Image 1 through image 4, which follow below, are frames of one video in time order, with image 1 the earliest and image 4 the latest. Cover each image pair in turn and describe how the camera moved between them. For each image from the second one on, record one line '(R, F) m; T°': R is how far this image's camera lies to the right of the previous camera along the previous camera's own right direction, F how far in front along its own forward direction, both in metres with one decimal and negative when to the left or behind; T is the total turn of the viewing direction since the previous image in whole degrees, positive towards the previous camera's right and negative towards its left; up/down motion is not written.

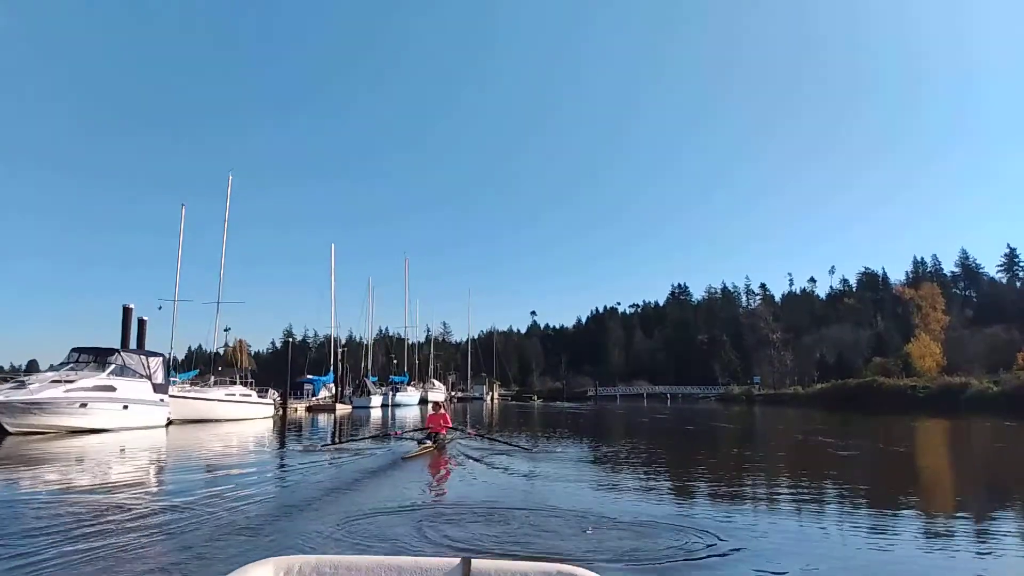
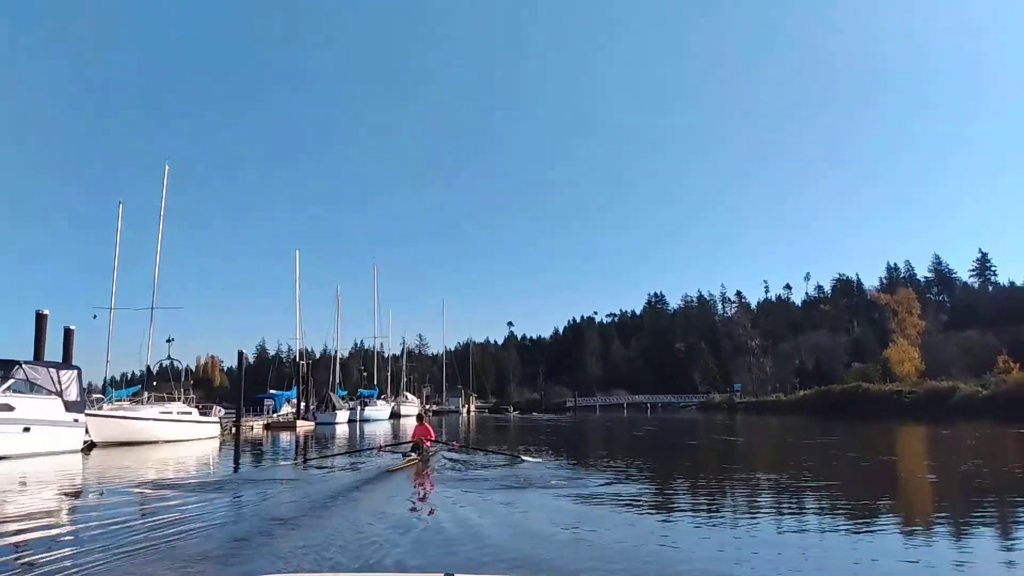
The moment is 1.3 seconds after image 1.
(0.0, +0.8) m; +2°
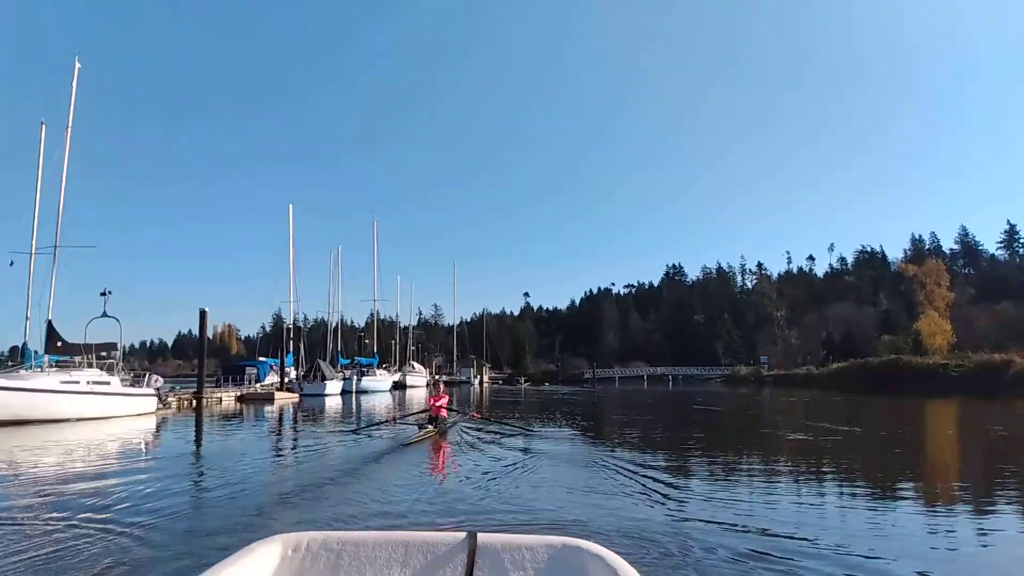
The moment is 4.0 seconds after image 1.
(+0.1, +1.6) m; -1°
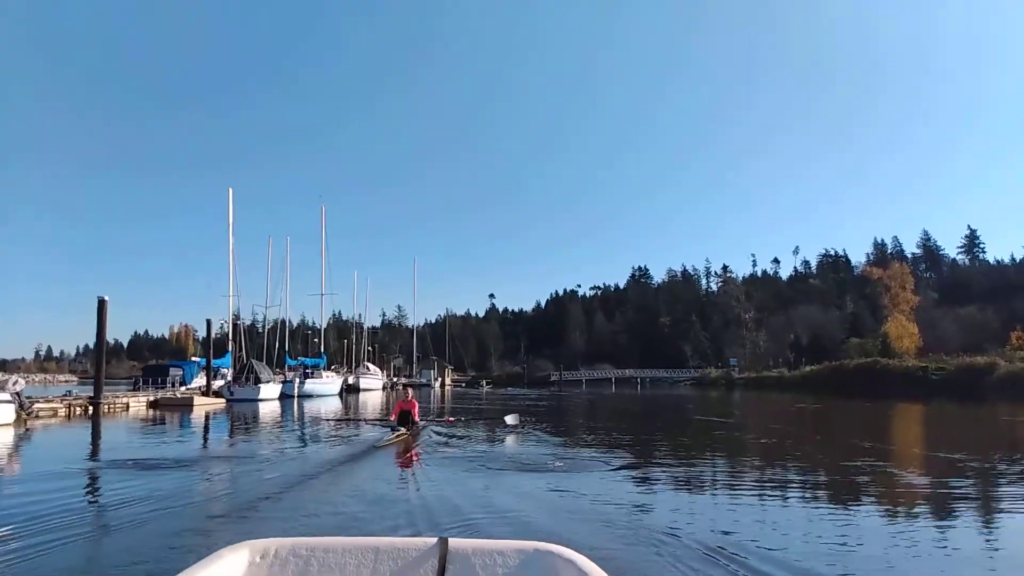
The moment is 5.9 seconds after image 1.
(+0.1, +1.2) m; +3°
